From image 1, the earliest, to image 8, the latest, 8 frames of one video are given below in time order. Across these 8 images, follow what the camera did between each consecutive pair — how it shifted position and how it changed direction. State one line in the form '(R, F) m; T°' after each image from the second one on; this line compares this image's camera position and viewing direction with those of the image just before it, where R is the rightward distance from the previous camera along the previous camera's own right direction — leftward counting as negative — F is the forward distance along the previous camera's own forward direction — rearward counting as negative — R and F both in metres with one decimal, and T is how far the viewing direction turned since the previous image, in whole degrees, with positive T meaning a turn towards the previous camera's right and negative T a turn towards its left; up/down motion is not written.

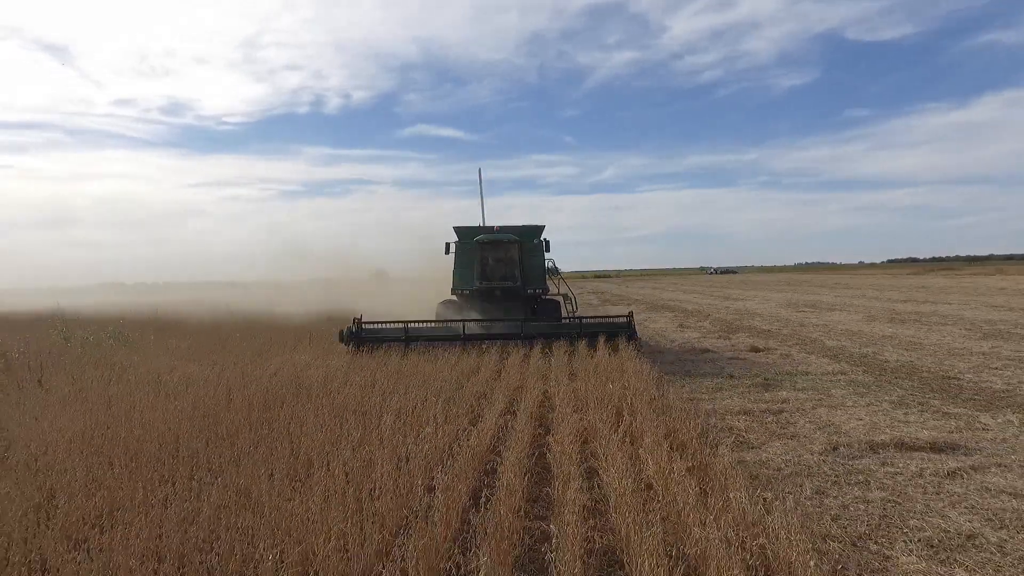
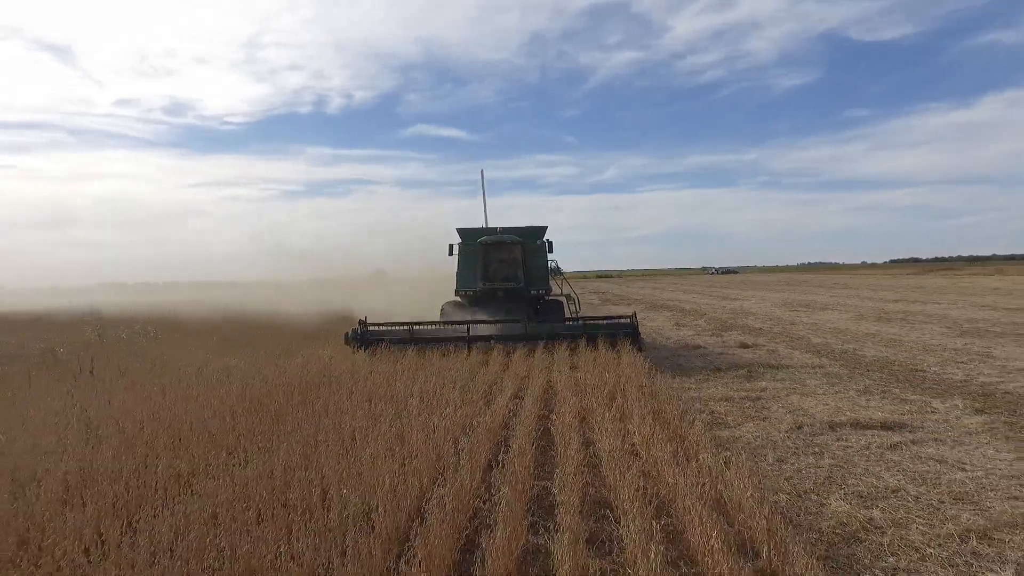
(0.0, -0.5) m; 0°
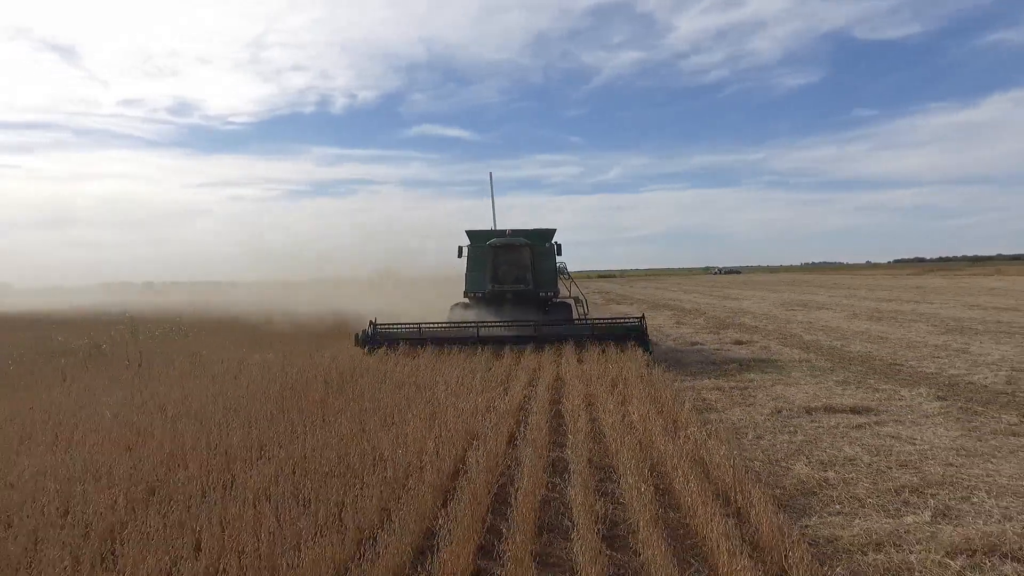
(-0.1, -0.6) m; 0°
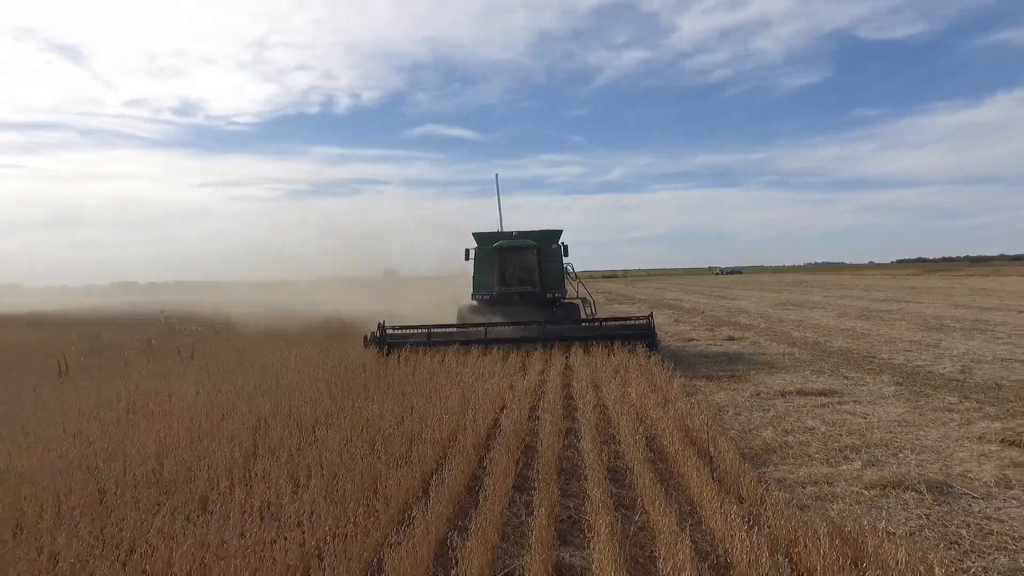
(-0.1, -0.8) m; 0°
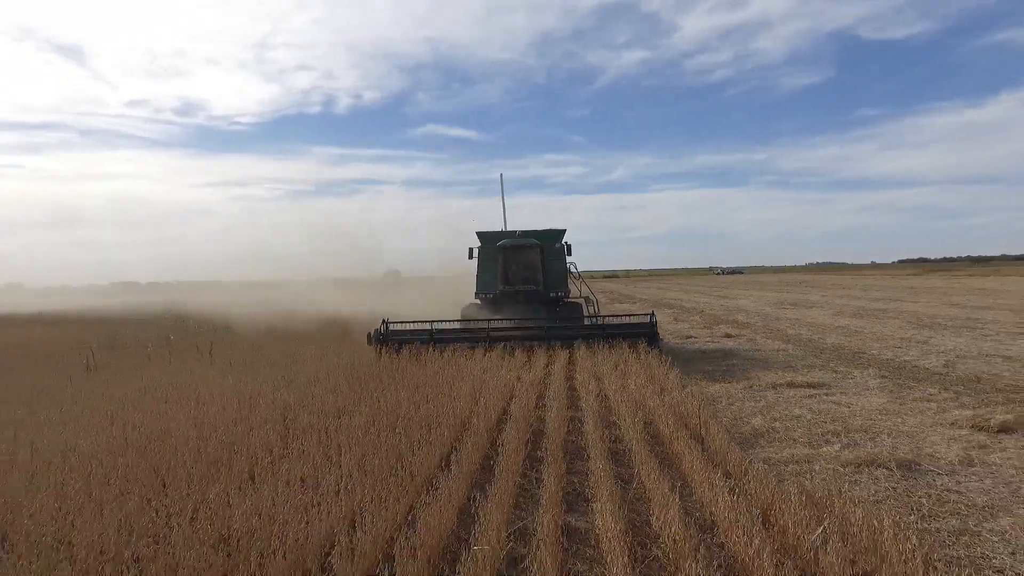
(+0.3, +1.1) m; 0°
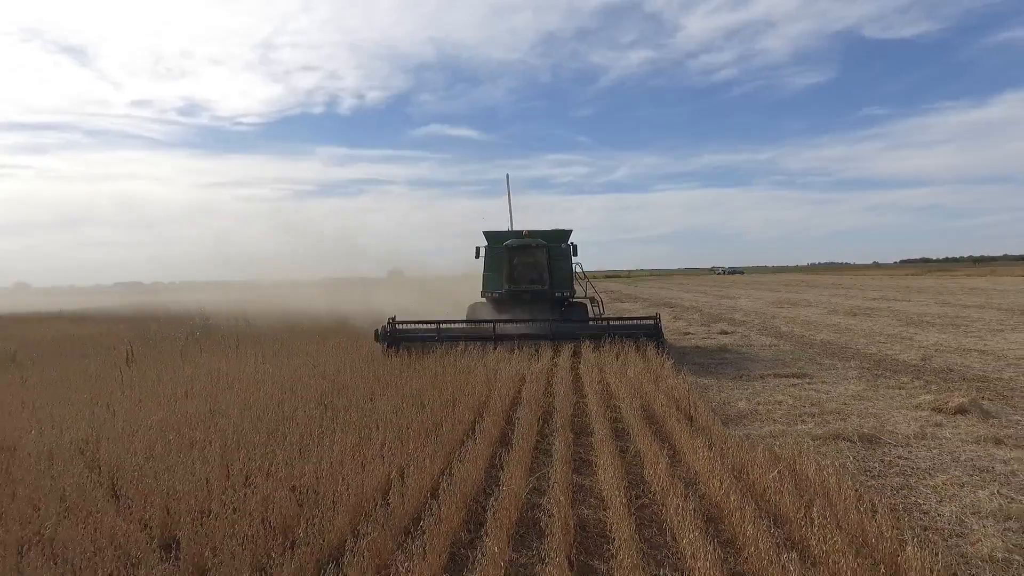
(0.0, 0.0) m; 0°
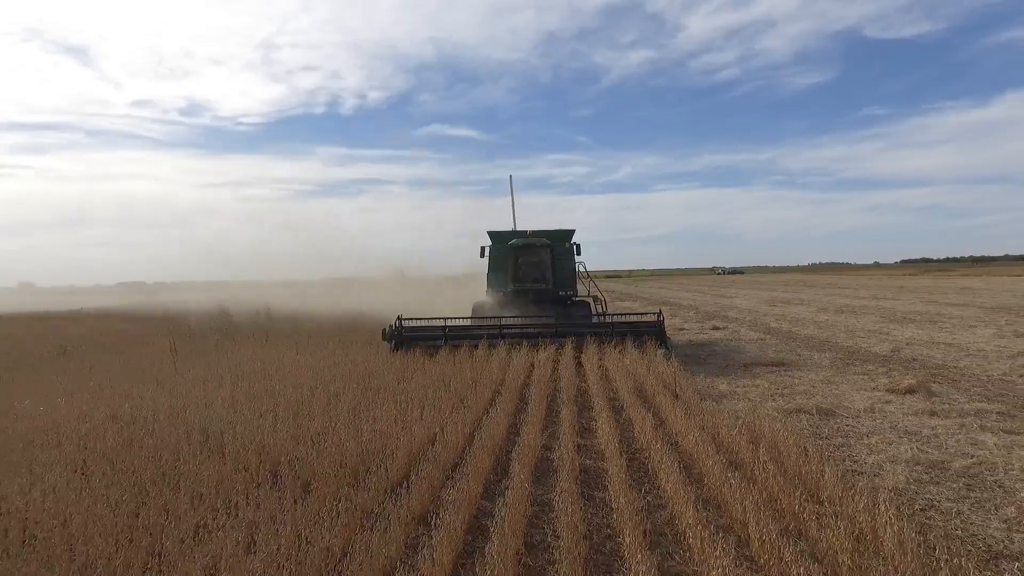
(0.0, -0.1) m; 0°
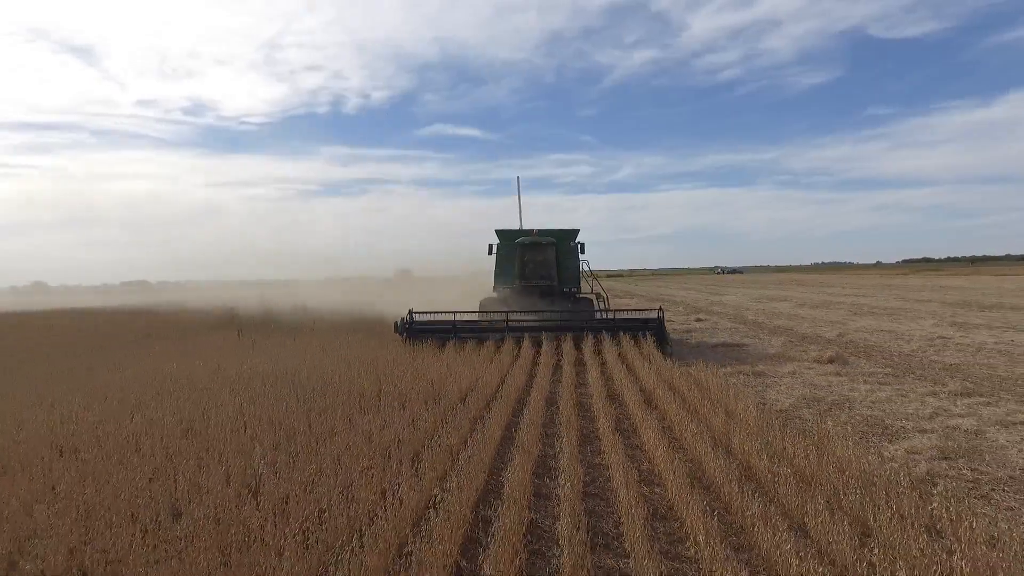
(0.0, -0.3) m; 0°
